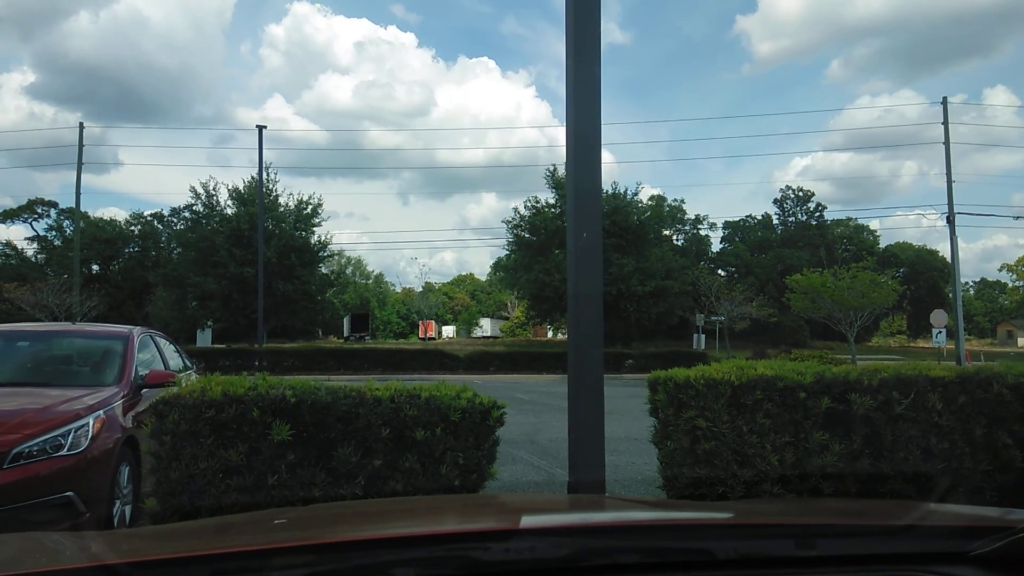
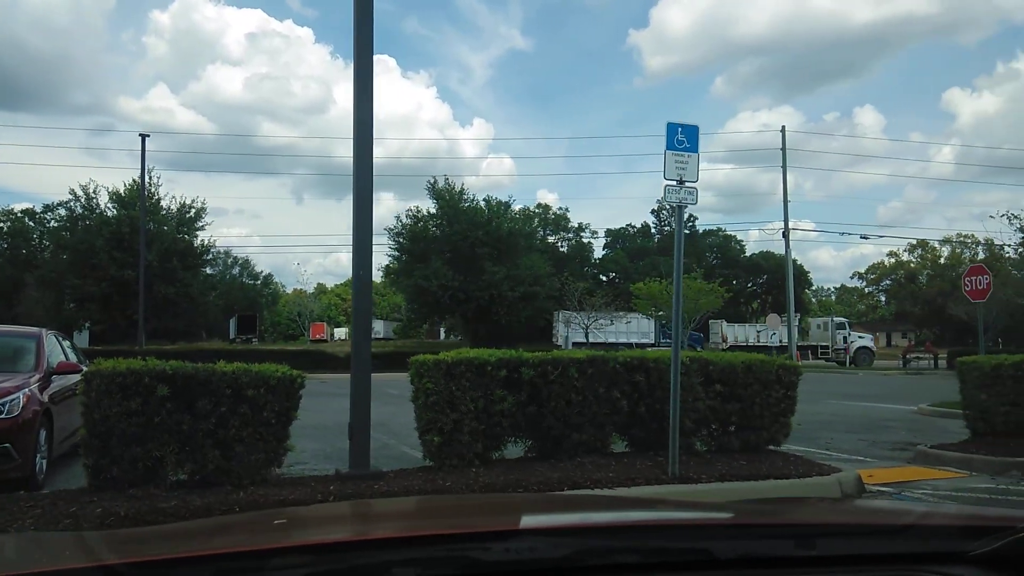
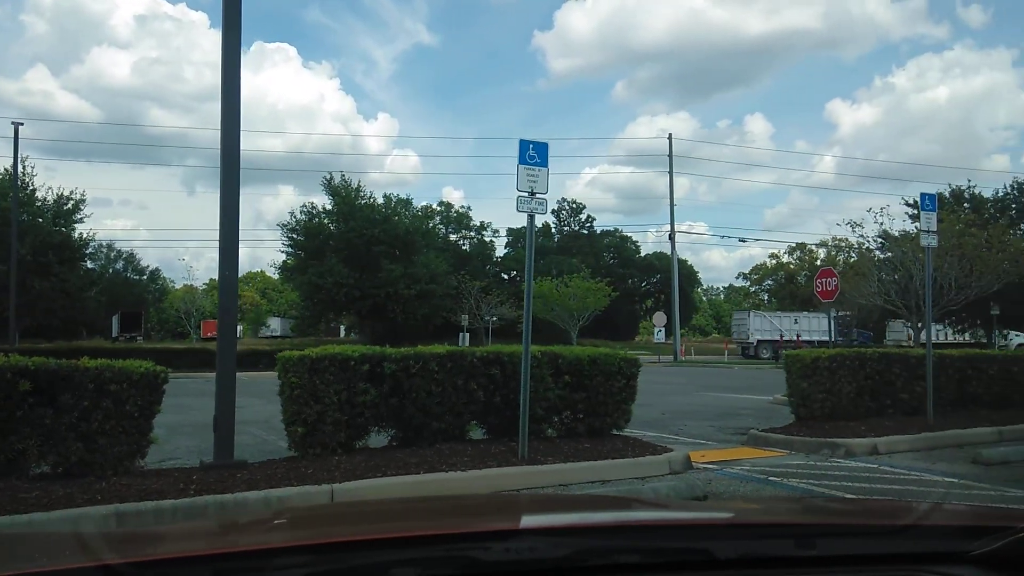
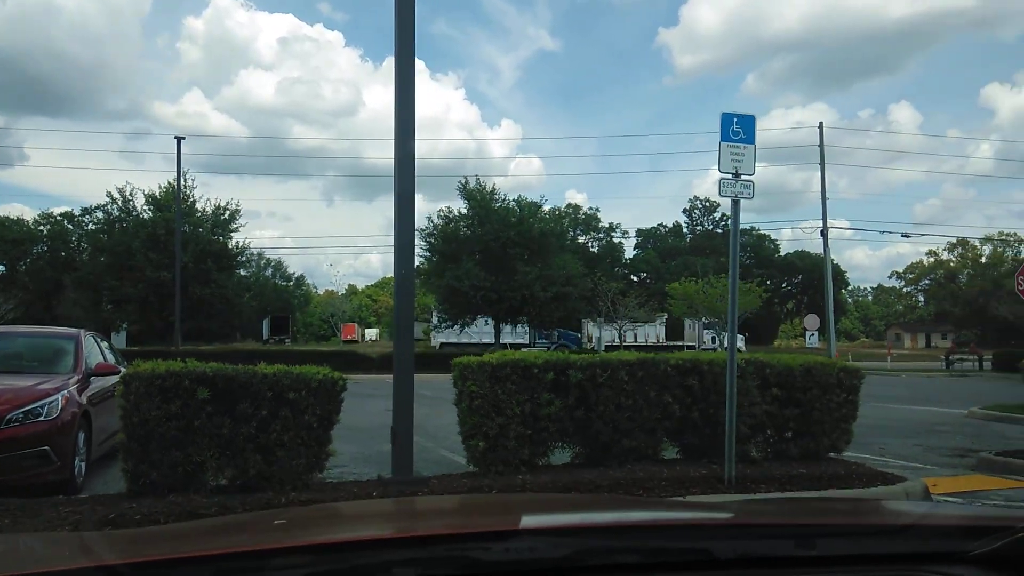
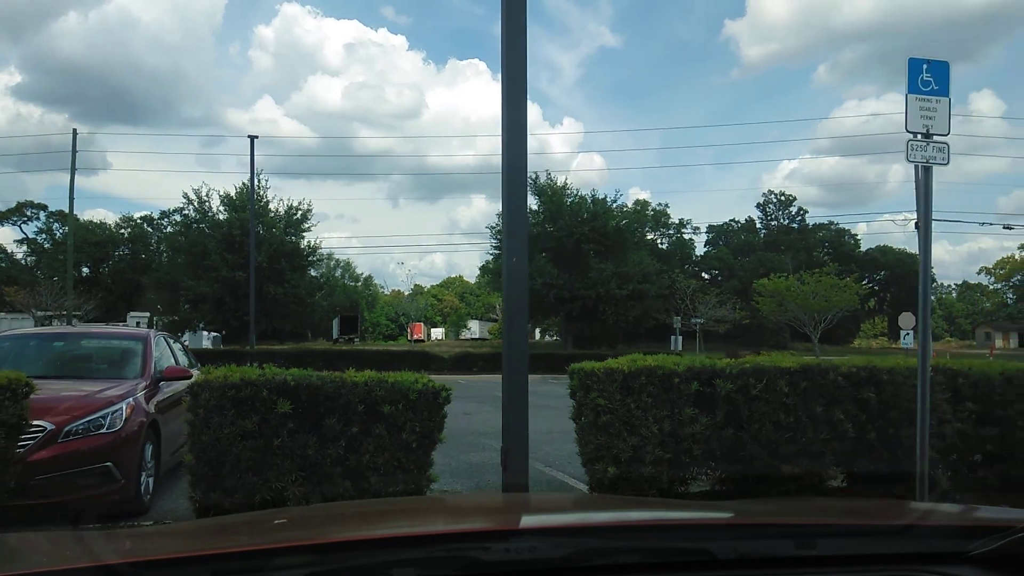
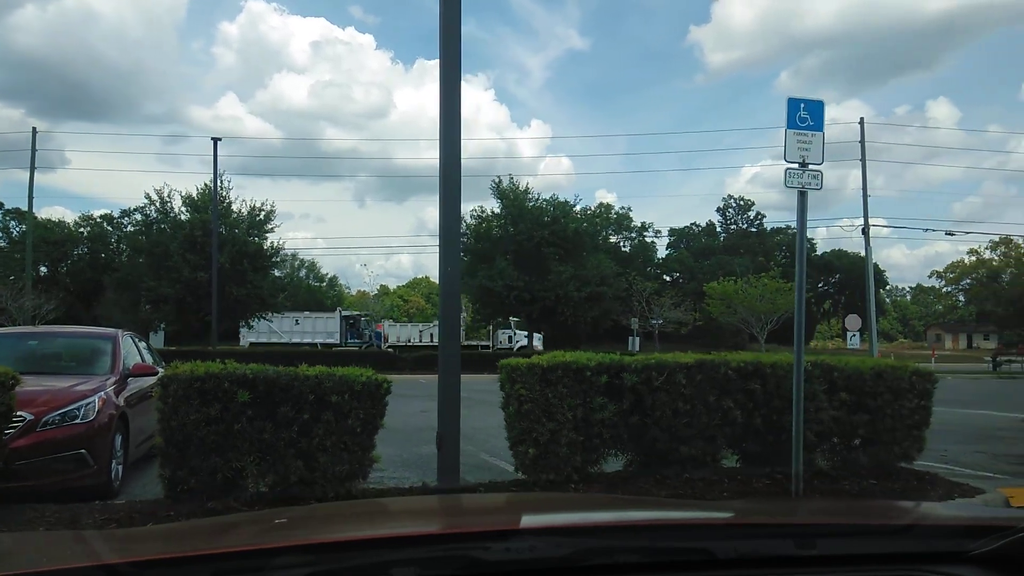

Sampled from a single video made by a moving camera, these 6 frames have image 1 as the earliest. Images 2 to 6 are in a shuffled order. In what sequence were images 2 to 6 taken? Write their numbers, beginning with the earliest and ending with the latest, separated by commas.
5, 6, 4, 2, 3
